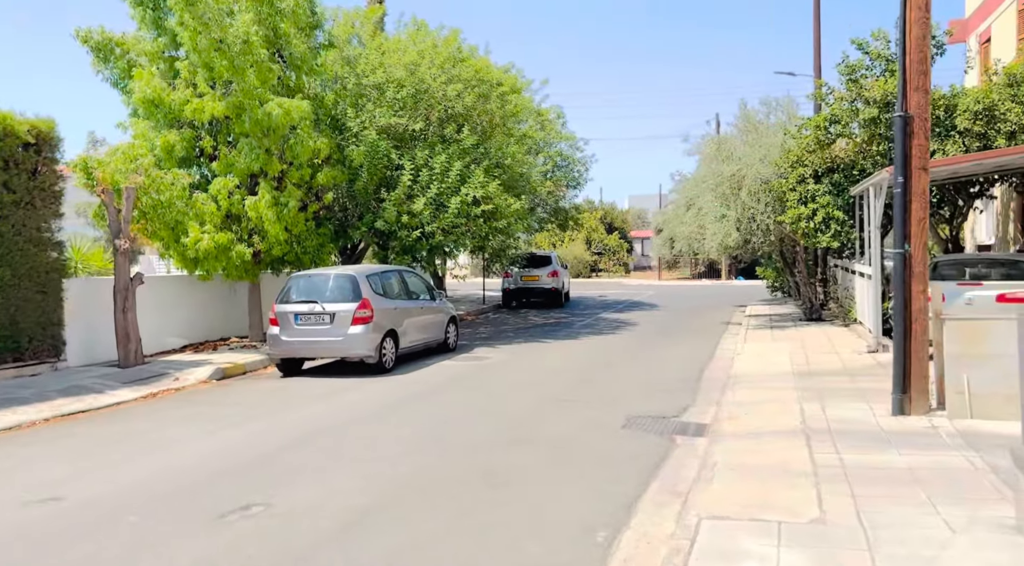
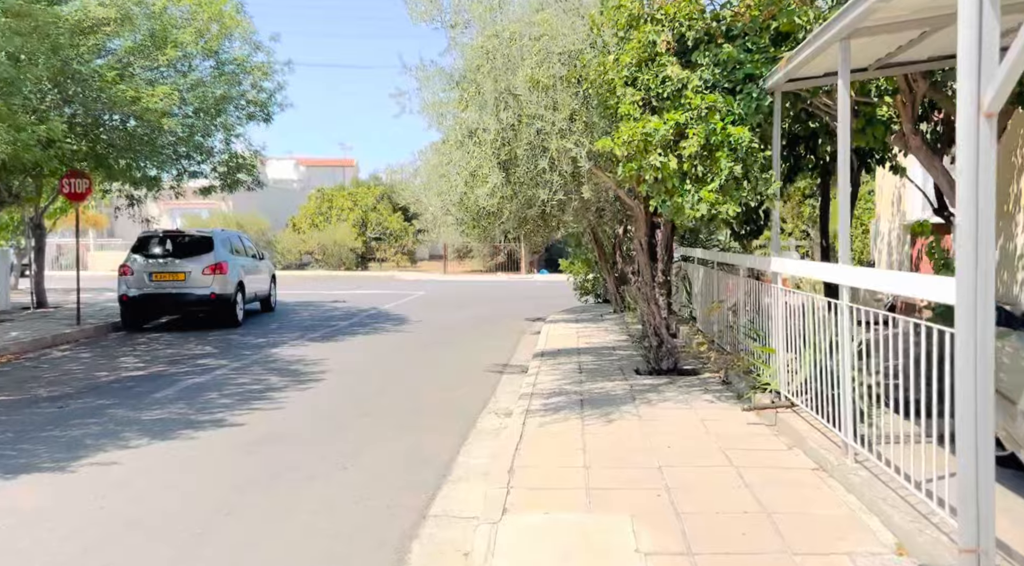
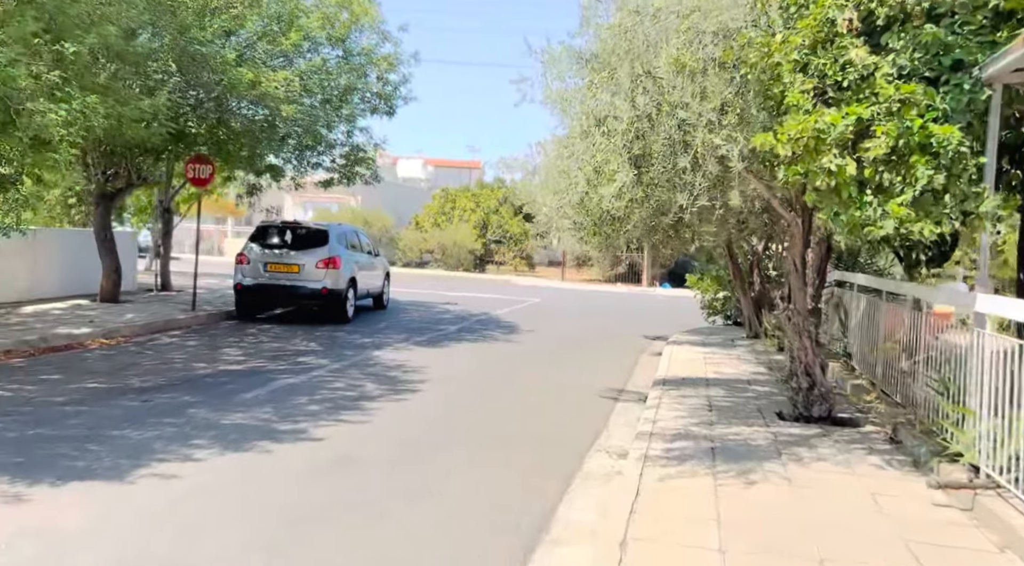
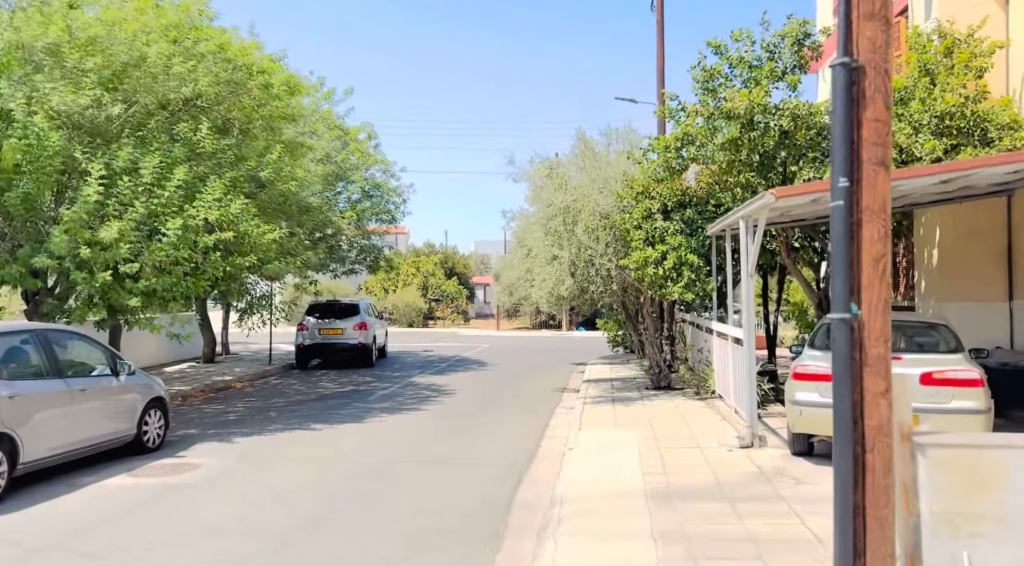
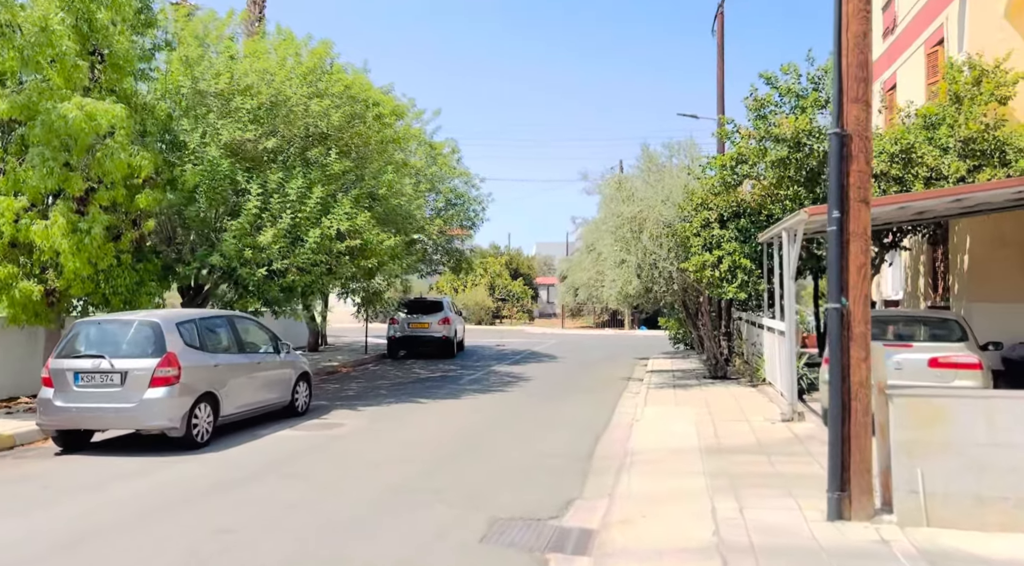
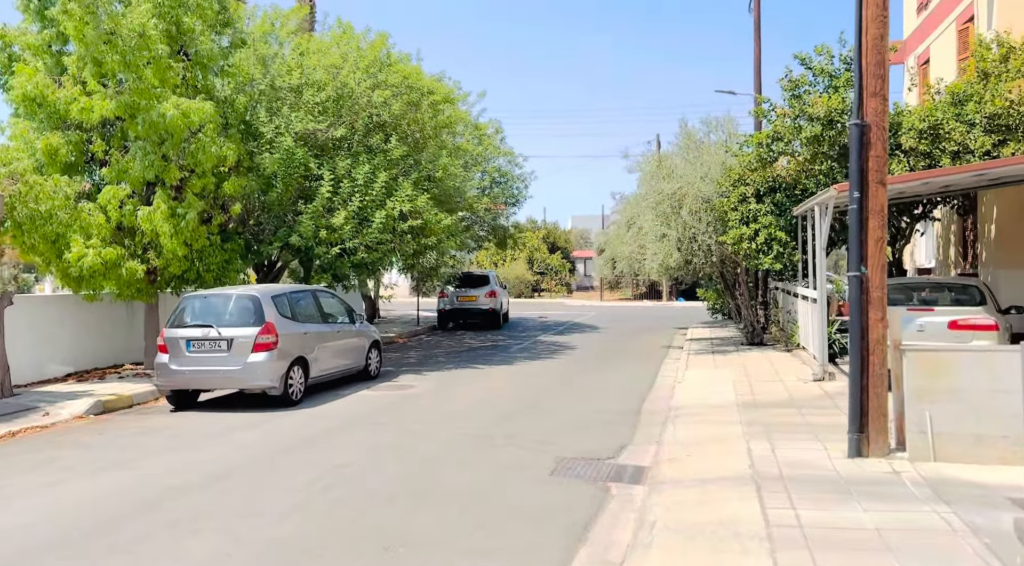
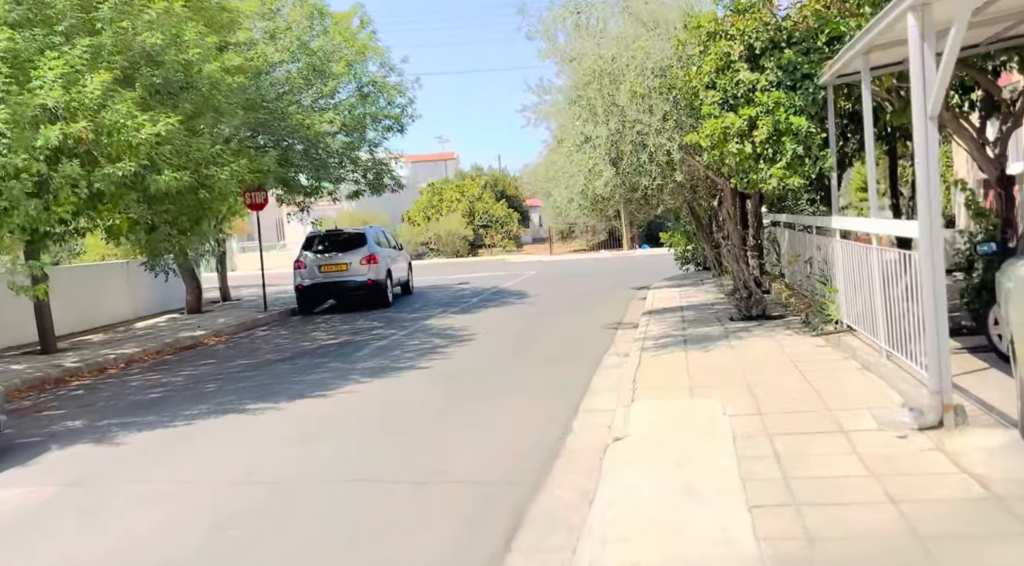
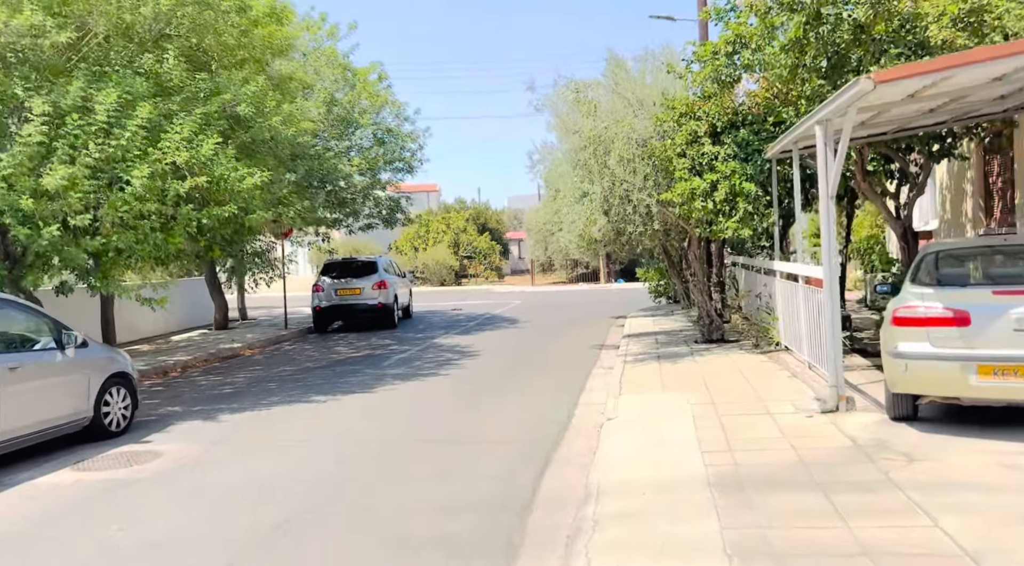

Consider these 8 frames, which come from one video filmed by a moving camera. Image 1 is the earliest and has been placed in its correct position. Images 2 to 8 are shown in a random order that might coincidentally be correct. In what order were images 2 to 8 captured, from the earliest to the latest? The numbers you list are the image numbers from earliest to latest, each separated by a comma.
6, 5, 4, 8, 7, 2, 3
